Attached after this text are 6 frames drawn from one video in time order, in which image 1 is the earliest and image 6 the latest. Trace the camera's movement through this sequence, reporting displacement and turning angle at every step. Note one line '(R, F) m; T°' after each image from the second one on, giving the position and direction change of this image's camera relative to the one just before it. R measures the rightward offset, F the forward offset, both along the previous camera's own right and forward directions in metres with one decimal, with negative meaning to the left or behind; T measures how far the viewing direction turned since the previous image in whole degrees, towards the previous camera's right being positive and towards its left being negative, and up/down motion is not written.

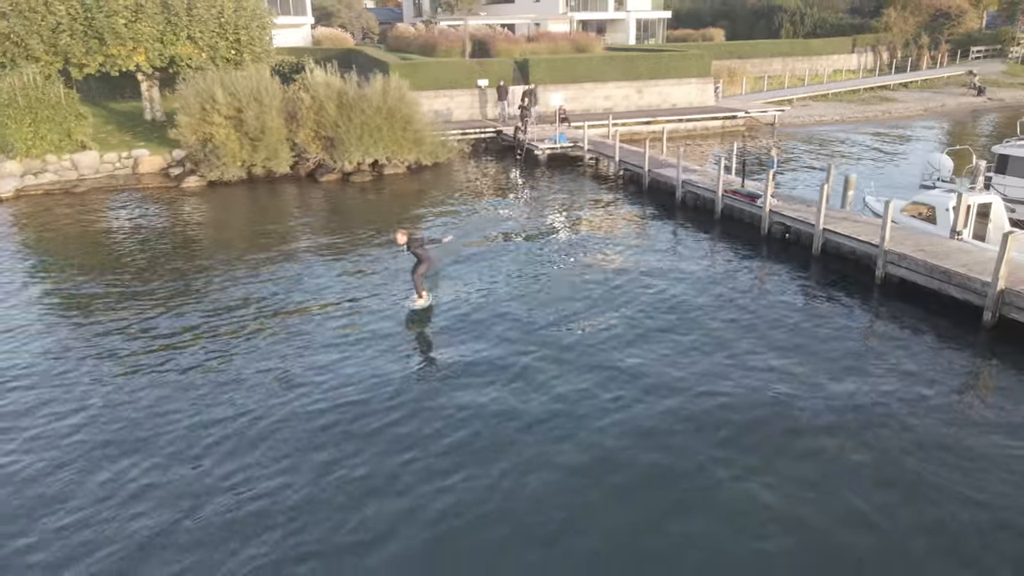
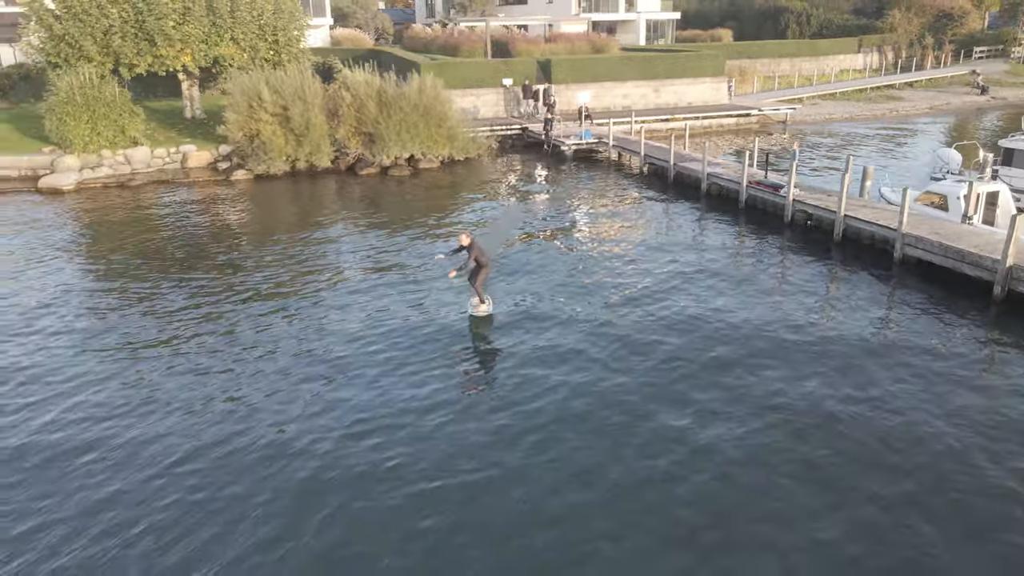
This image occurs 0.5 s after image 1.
(-1.5, -1.7) m; 0°
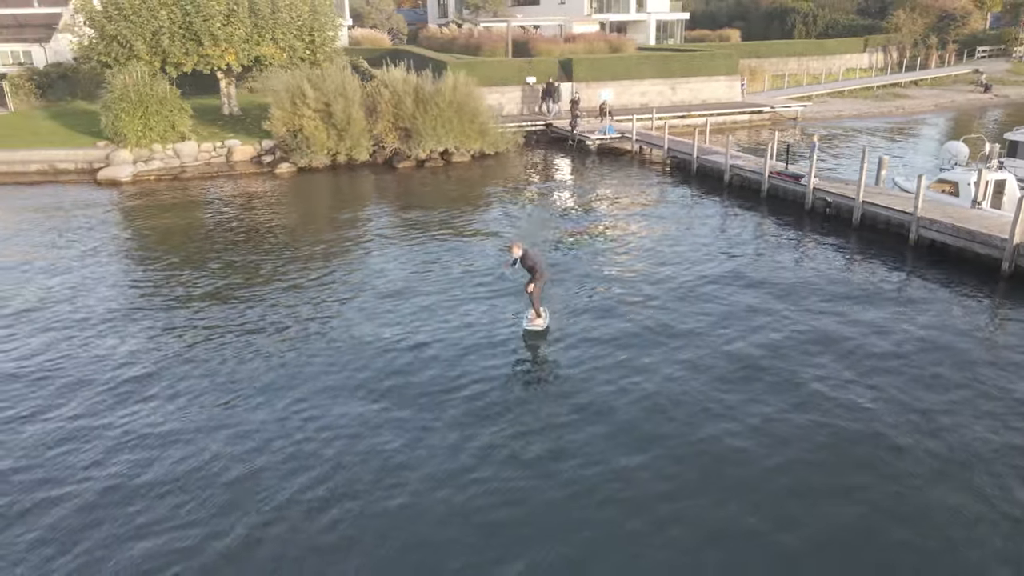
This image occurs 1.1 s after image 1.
(-1.5, -1.8) m; 0°
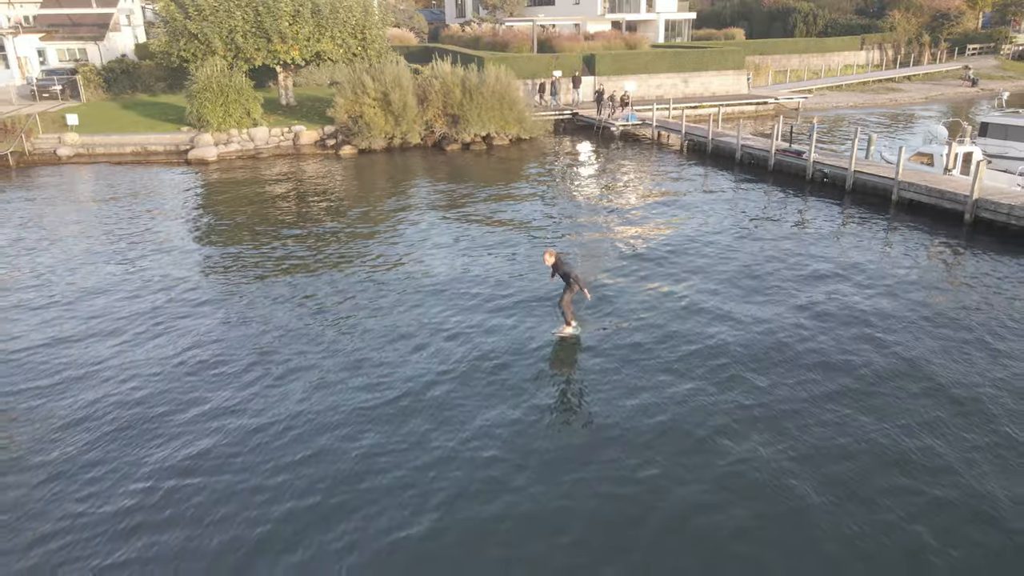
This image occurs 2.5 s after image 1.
(-2.0, -4.6) m; 0°
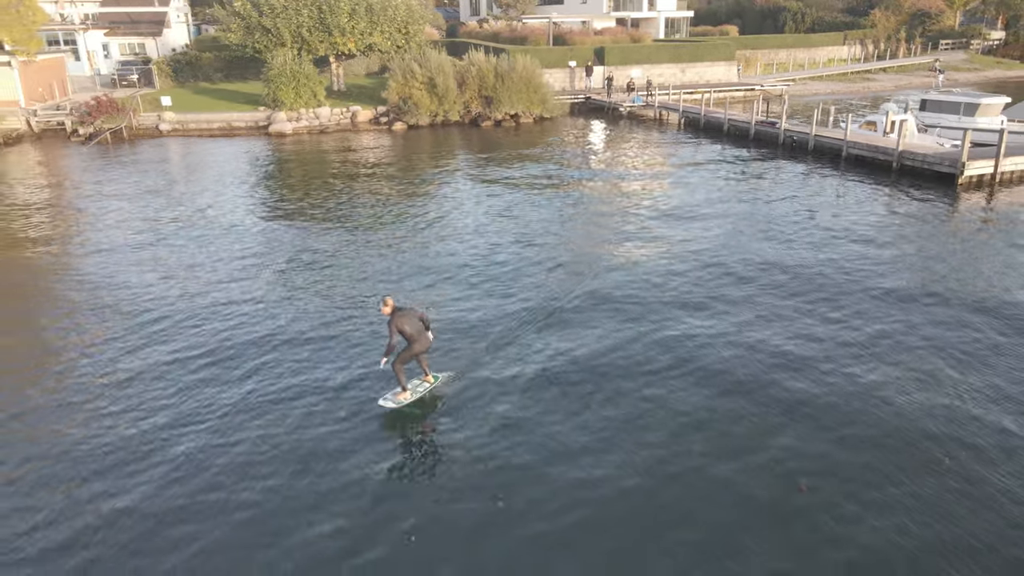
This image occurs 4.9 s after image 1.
(-1.7, -7.4) m; 0°
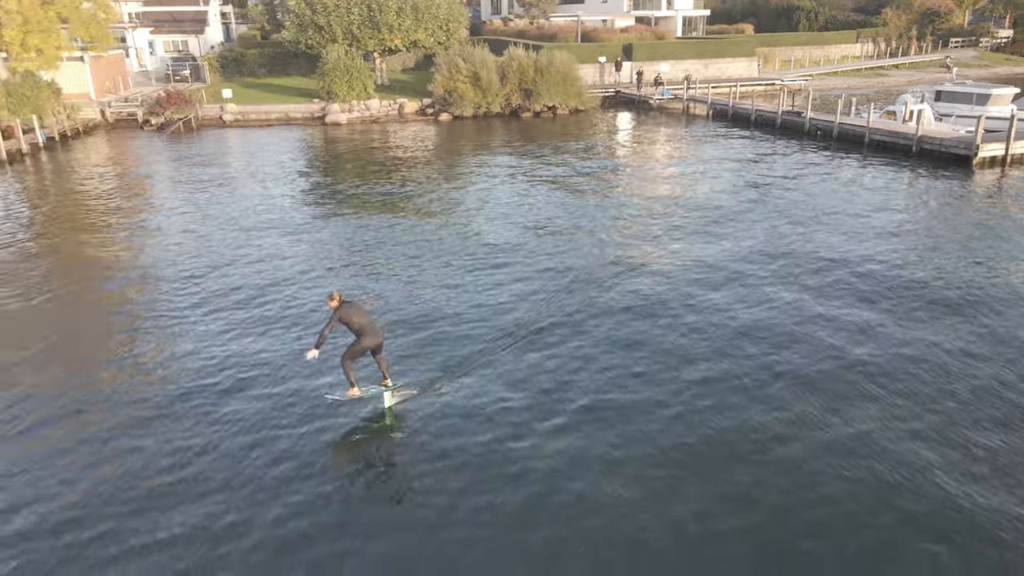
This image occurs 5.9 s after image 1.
(-2.5, -3.2) m; 0°
